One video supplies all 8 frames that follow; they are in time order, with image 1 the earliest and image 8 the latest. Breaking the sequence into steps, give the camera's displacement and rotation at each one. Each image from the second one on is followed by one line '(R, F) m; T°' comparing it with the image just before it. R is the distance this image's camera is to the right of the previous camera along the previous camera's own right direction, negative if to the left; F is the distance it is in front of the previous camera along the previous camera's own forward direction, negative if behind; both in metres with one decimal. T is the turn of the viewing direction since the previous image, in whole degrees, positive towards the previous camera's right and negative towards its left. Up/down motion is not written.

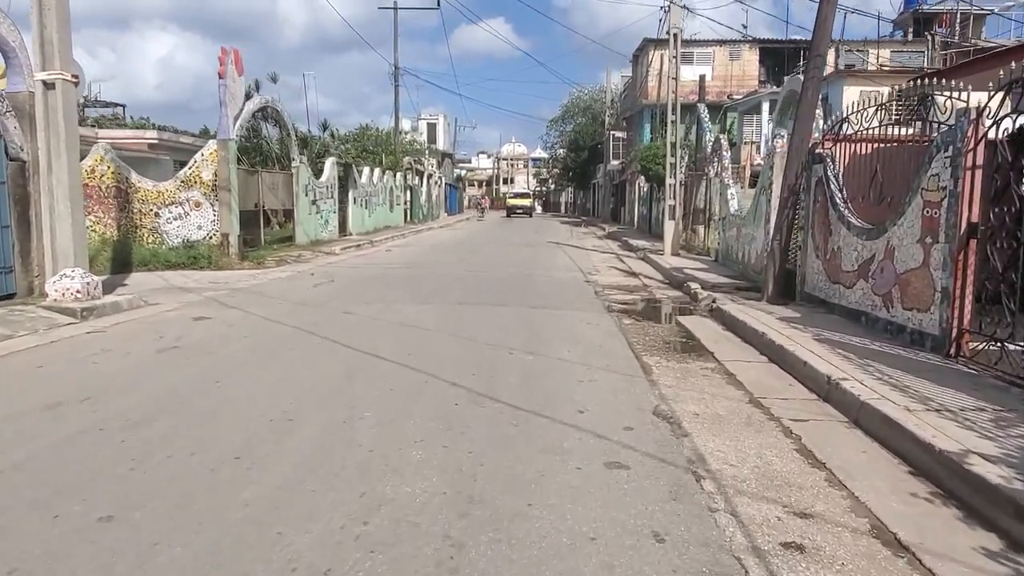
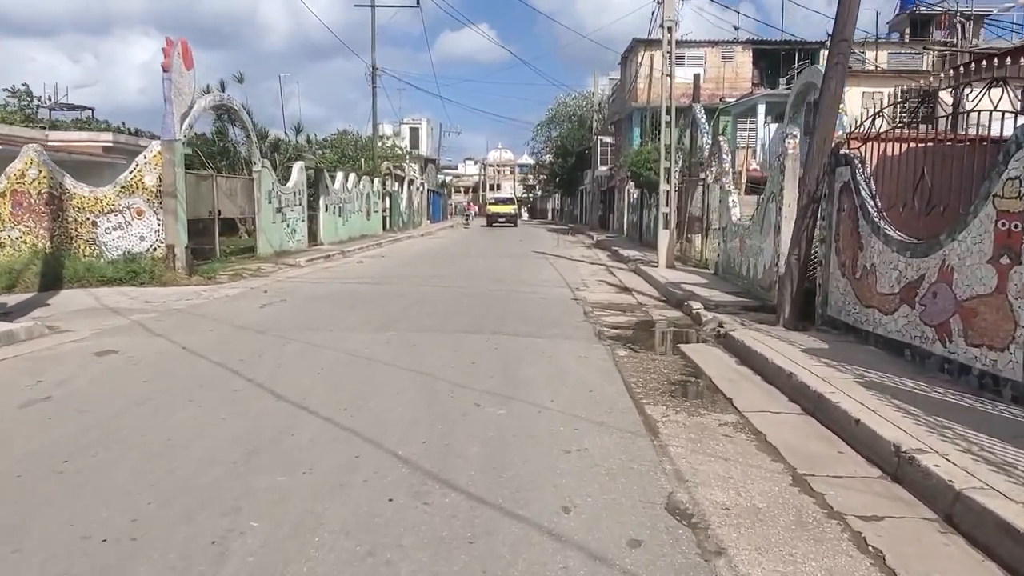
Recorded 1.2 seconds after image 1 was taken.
(+0.2, +1.7) m; +1°
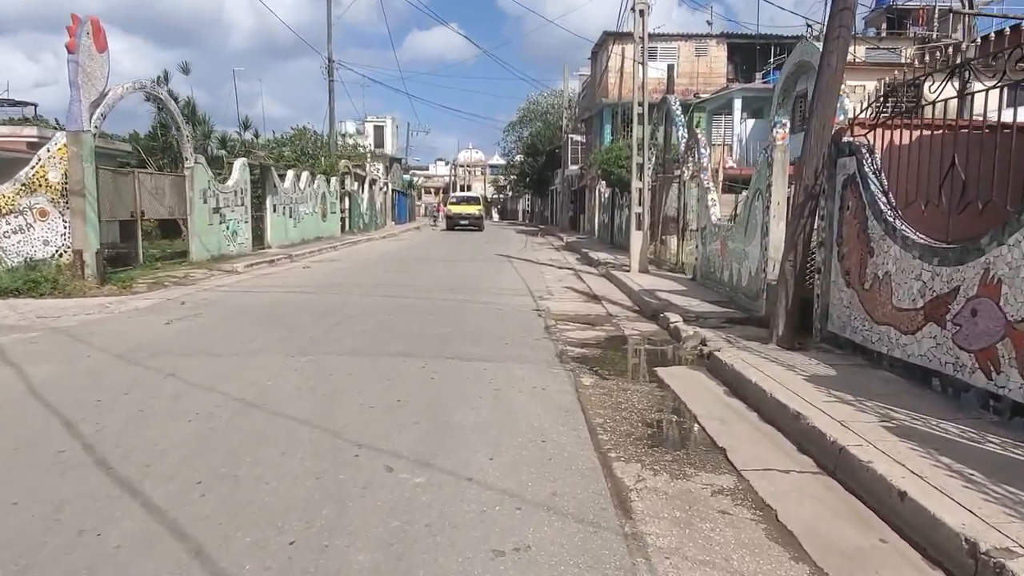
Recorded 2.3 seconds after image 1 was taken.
(+0.3, +1.6) m; +2°
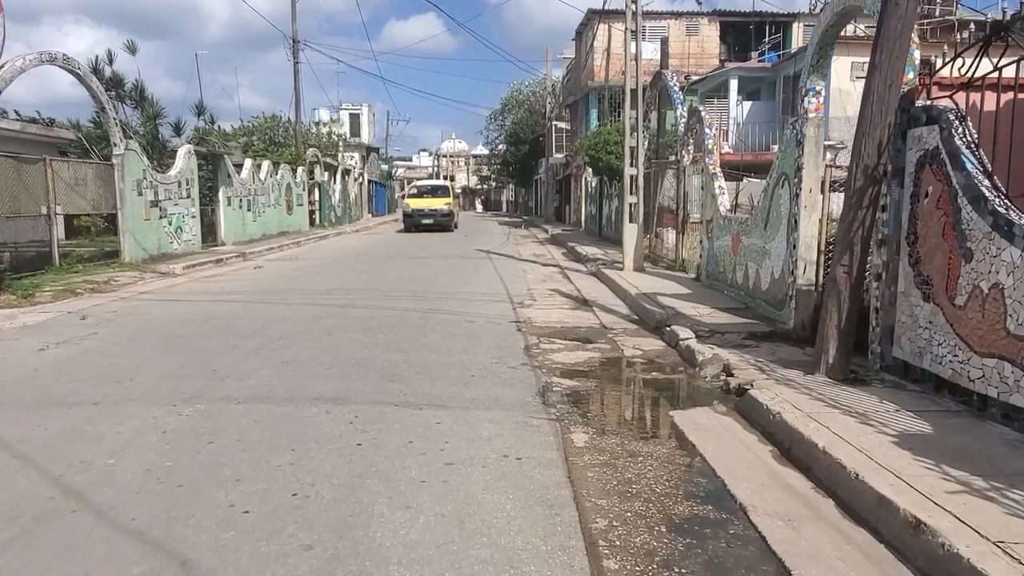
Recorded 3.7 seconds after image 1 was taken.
(+0.2, +2.1) m; +1°
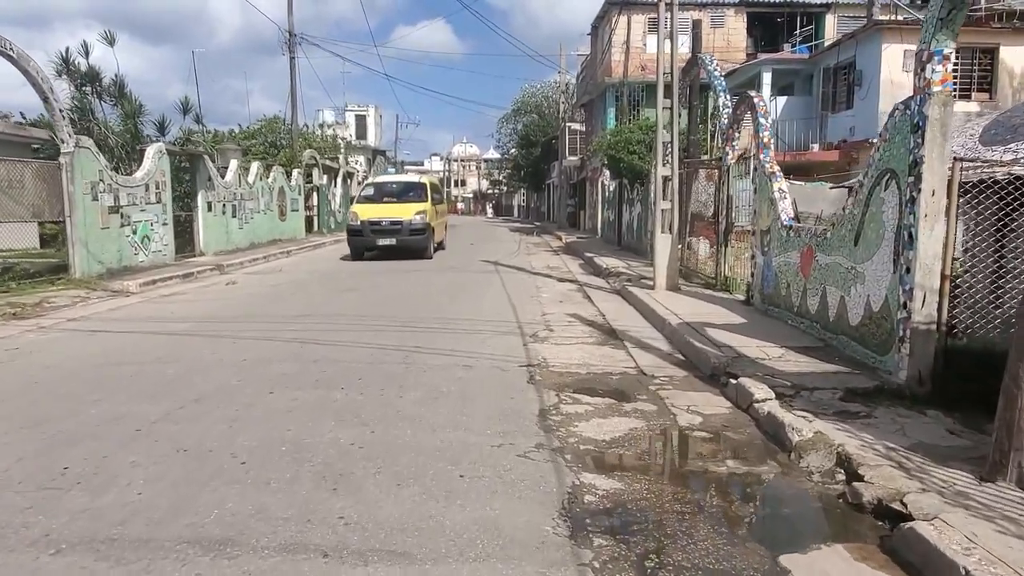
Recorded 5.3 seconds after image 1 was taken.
(0.0, +2.4) m; -1°
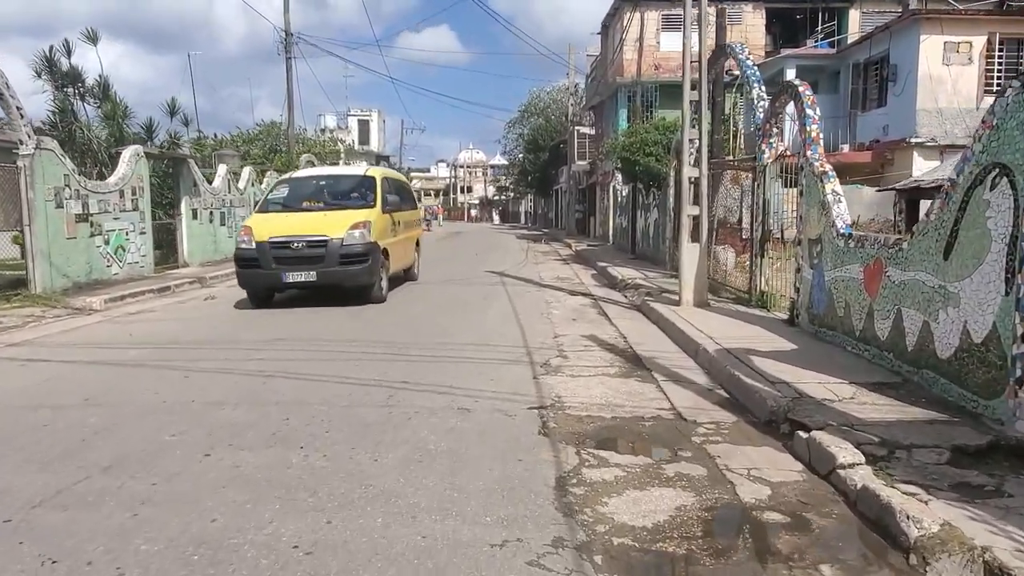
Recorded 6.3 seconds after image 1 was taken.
(0.0, +1.4) m; -1°
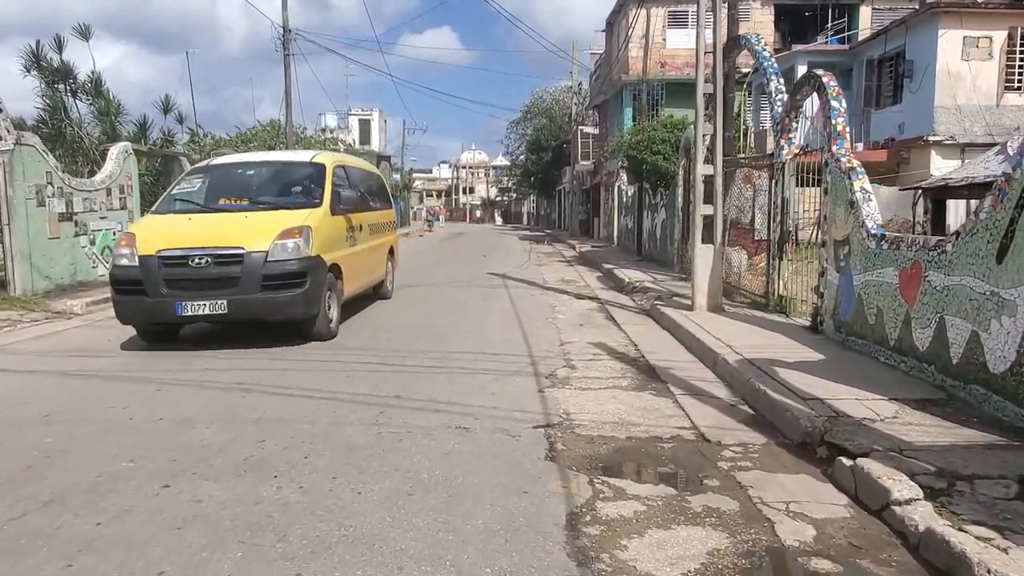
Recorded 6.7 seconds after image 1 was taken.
(0.0, +0.6) m; 0°
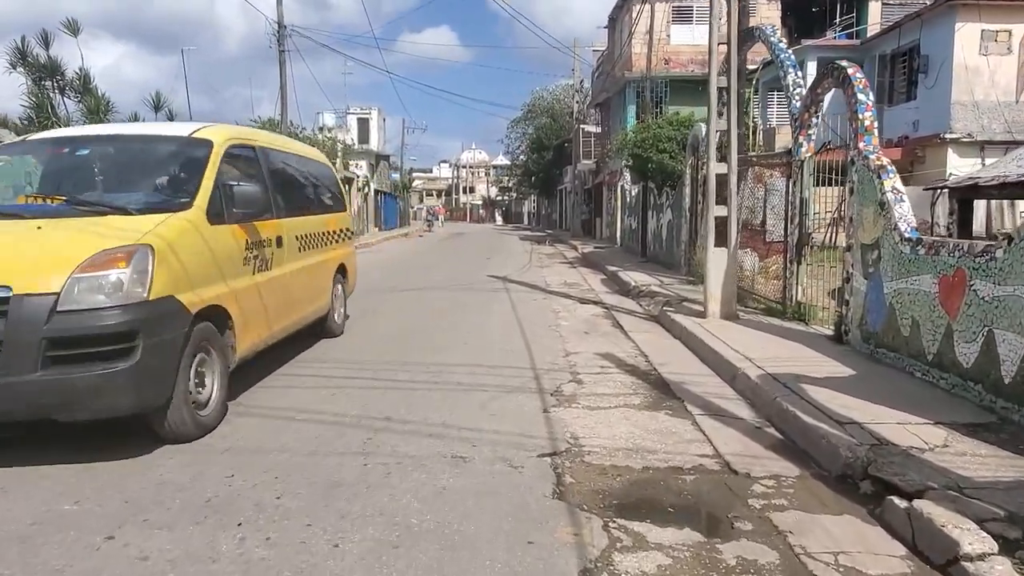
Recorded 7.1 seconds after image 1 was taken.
(0.0, +0.6) m; 0°
